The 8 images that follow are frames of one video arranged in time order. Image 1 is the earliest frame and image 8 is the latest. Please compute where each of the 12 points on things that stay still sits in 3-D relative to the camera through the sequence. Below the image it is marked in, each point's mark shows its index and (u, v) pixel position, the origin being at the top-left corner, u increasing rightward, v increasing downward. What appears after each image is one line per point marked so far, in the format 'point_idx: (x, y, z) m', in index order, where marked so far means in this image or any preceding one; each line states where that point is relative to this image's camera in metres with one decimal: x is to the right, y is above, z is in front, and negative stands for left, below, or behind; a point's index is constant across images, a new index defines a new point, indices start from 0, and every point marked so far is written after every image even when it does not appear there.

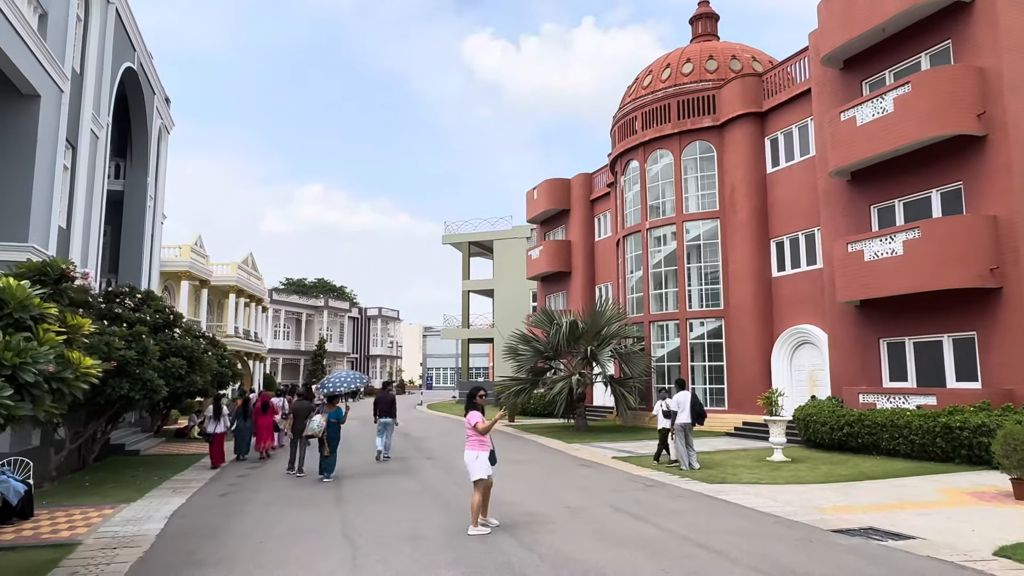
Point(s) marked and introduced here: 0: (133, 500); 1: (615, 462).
0: (-5.2, -2.9, +9.5) m
1: (+2.0, -3.4, +13.4) m
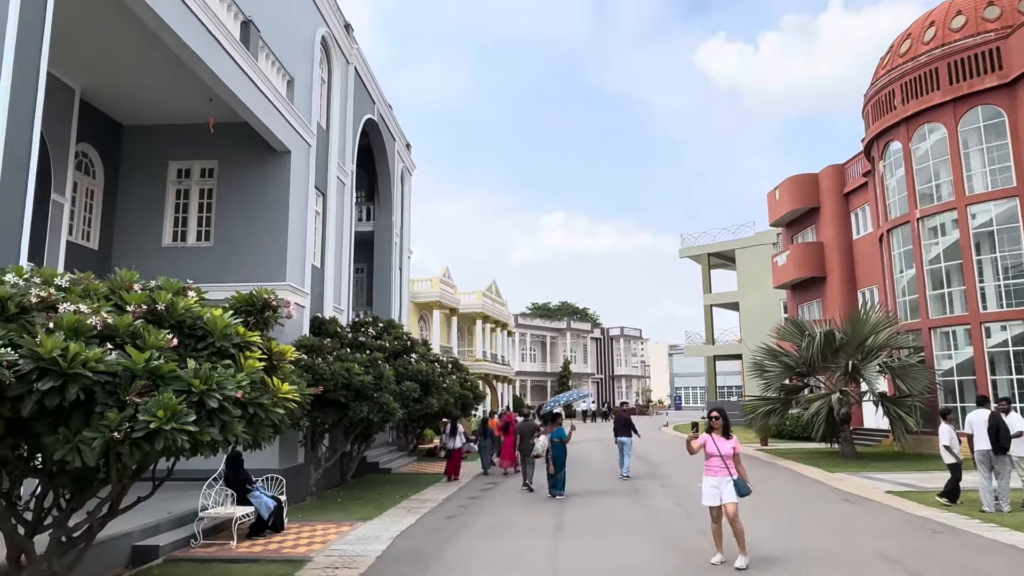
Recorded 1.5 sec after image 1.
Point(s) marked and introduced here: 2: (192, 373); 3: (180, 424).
0: (-2.1, -3.3, +10.0) m
1: (+6.1, -3.4, +11.2) m
2: (-2.0, -0.5, +4.3) m
3: (-2.0, -0.8, +4.0) m
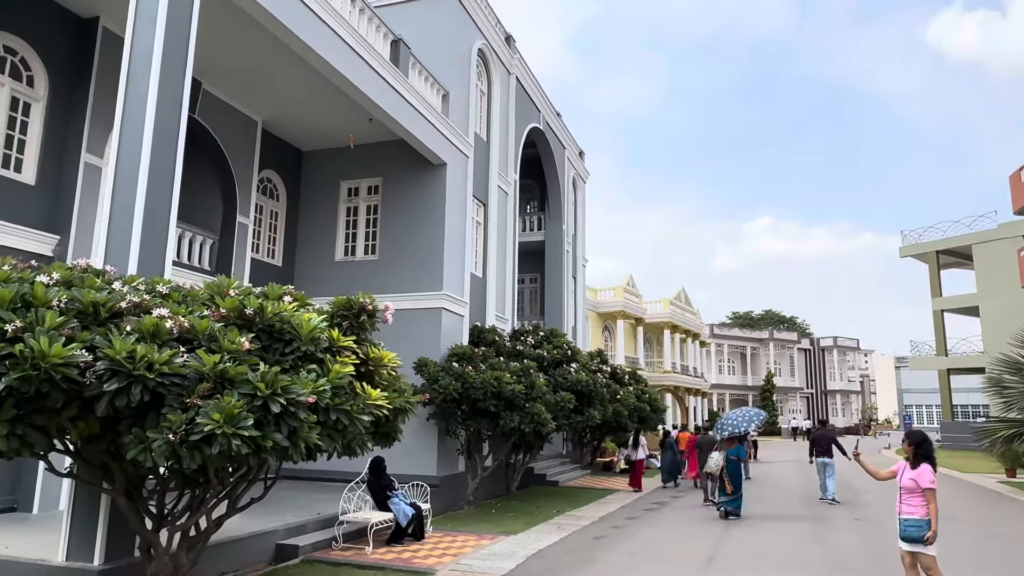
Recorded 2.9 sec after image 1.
0: (+0.1, -3.4, +9.6) m
1: (+8.3, -3.3, +8.4) m
2: (-1.6, -0.5, +4.3) m
3: (-1.6, -0.8, +4.0) m
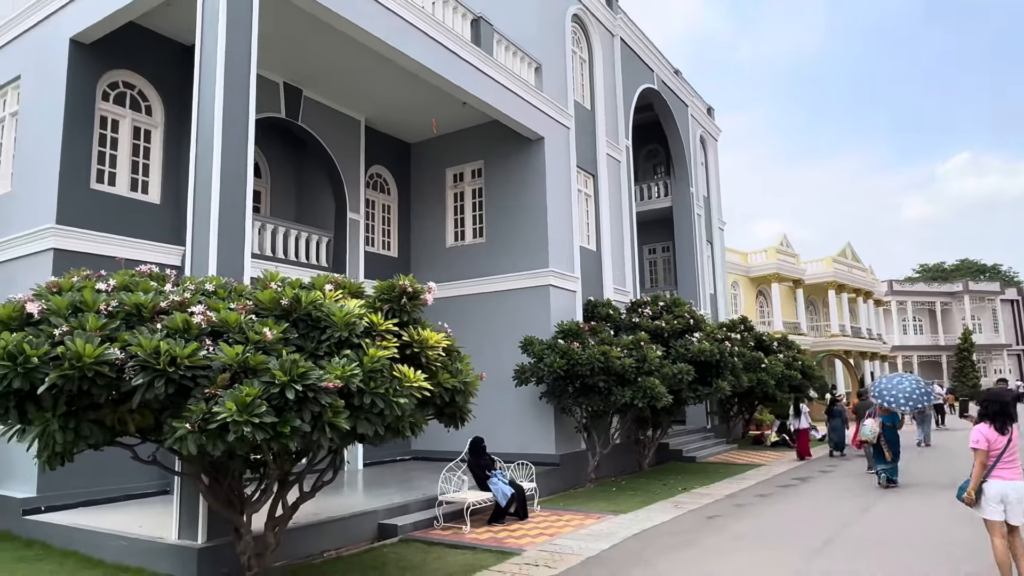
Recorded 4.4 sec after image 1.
0: (+1.6, -3.0, +9.3) m
1: (+9.2, -2.3, +6.2) m
2: (-1.5, -0.5, +4.4) m
3: (-1.6, -0.8, +4.1) m
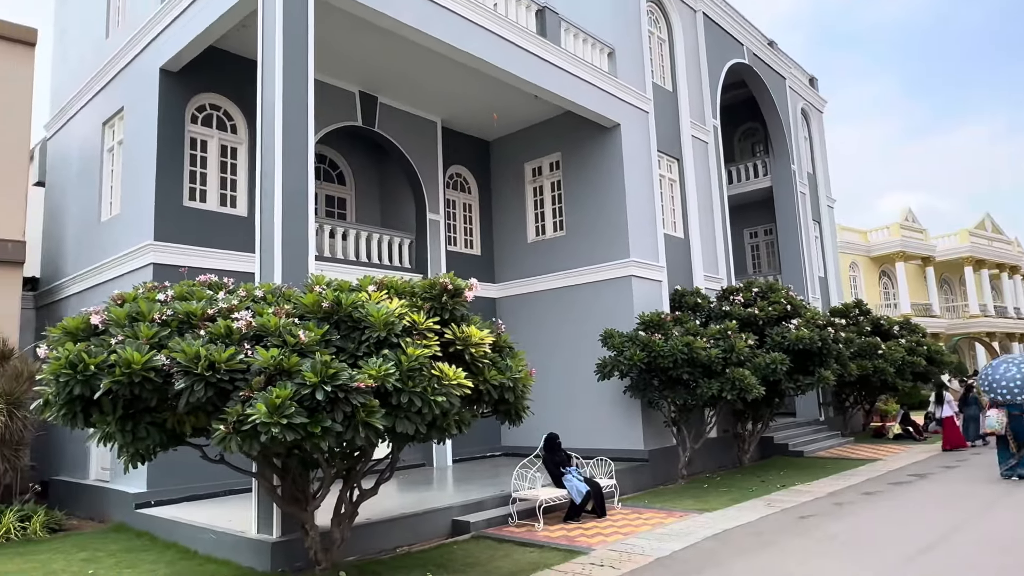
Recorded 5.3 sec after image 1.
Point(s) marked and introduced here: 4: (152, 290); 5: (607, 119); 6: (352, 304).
0: (+2.6, -2.8, +8.8) m
1: (+9.7, -1.8, +4.5) m
2: (-1.3, -0.5, +4.5) m
3: (-1.4, -0.8, +4.2) m
4: (-2.8, 0.0, +5.3) m
5: (+1.7, +3.0, +12.0) m
6: (-1.2, -0.1, +5.1) m
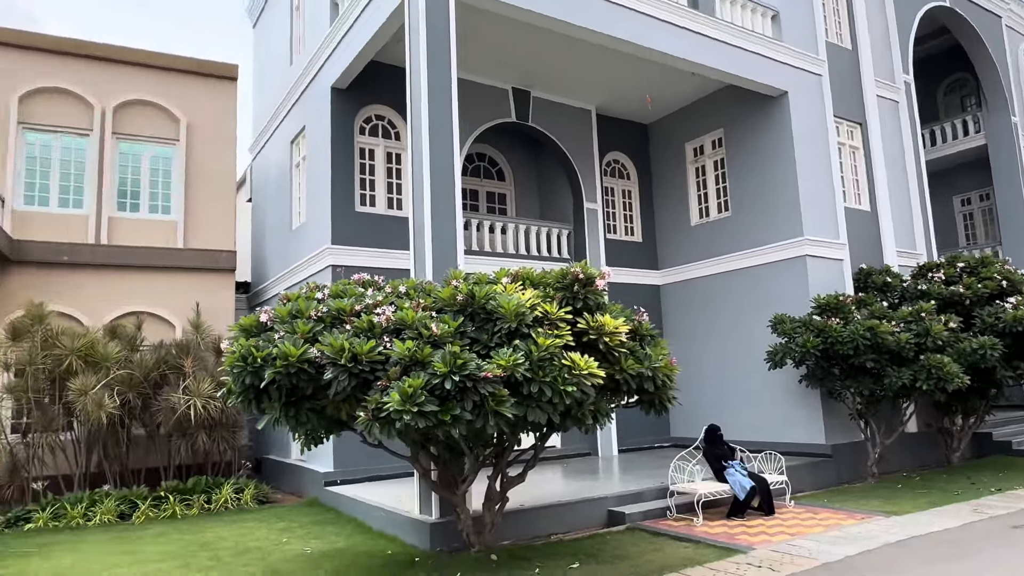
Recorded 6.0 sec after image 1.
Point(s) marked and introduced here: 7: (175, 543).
0: (+4.5, -2.6, +7.8) m
1: (+10.2, -1.4, +1.9) m
2: (-0.5, -0.5, +4.7) m
3: (-0.6, -0.8, +4.4) m
4: (-1.7, 0.0, +5.8) m
5: (+4.2, +3.3, +11.1) m
6: (-0.2, -0.1, +5.3) m
7: (-3.6, -2.7, +7.3) m
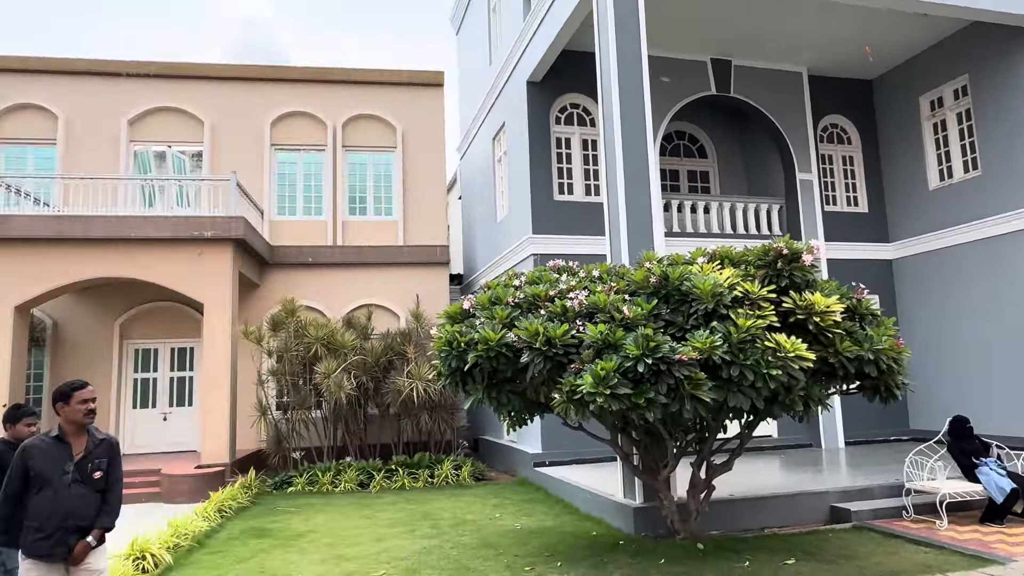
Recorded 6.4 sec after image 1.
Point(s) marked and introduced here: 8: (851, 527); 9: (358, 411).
0: (+6.6, -2.2, +6.2) m
1: (+10.2, -1.0, -1.2) m
2: (+0.8, -0.3, +4.6) m
3: (+0.6, -0.6, +4.4) m
4: (0.0, +0.1, +6.0) m
5: (+7.1, +3.7, +9.3) m
6: (+1.2, +0.1, +5.1) m
7: (-1.3, -2.6, +8.0) m
8: (+3.4, -2.4, +6.8) m
9: (-2.3, -1.9, +10.4) m
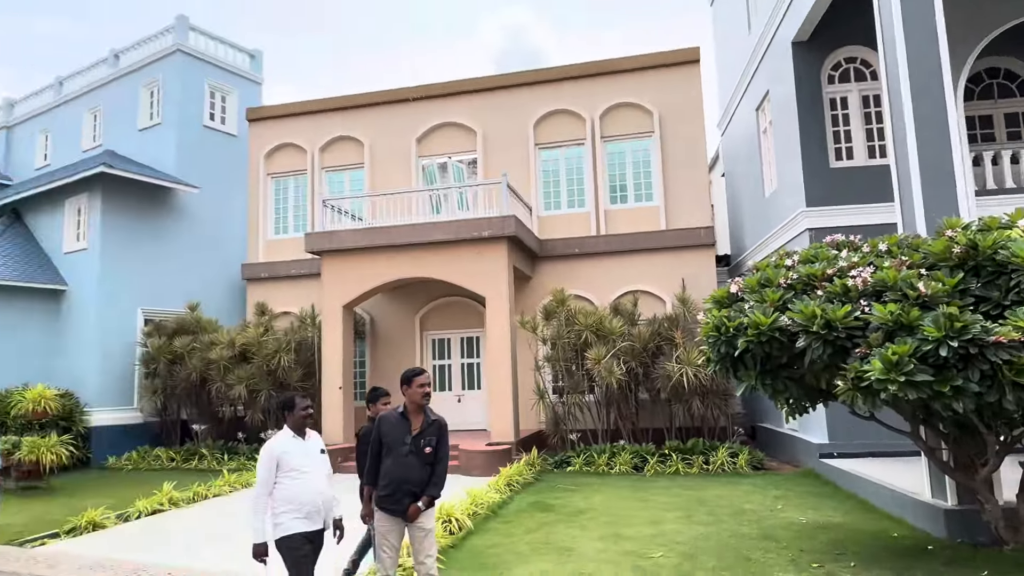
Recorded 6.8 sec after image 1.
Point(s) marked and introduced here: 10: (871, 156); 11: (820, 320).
0: (+8.6, -1.7, +3.4) m
1: (+9.1, -0.6, -4.8) m
2: (+2.5, -0.2, +4.1) m
3: (+2.3, -0.5, +4.0) m
4: (+2.2, +0.3, +5.7) m
5: (+9.8, +4.3, +6.1) m
6: (+3.1, +0.3, +4.4) m
7: (+2.0, -2.5, +8.1) m
8: (+5.8, -2.0, +5.2) m
9: (+1.8, -1.7, +10.7) m
10: (+5.0, +1.8, +9.6) m
11: (+2.0, -0.2, +4.5) m
